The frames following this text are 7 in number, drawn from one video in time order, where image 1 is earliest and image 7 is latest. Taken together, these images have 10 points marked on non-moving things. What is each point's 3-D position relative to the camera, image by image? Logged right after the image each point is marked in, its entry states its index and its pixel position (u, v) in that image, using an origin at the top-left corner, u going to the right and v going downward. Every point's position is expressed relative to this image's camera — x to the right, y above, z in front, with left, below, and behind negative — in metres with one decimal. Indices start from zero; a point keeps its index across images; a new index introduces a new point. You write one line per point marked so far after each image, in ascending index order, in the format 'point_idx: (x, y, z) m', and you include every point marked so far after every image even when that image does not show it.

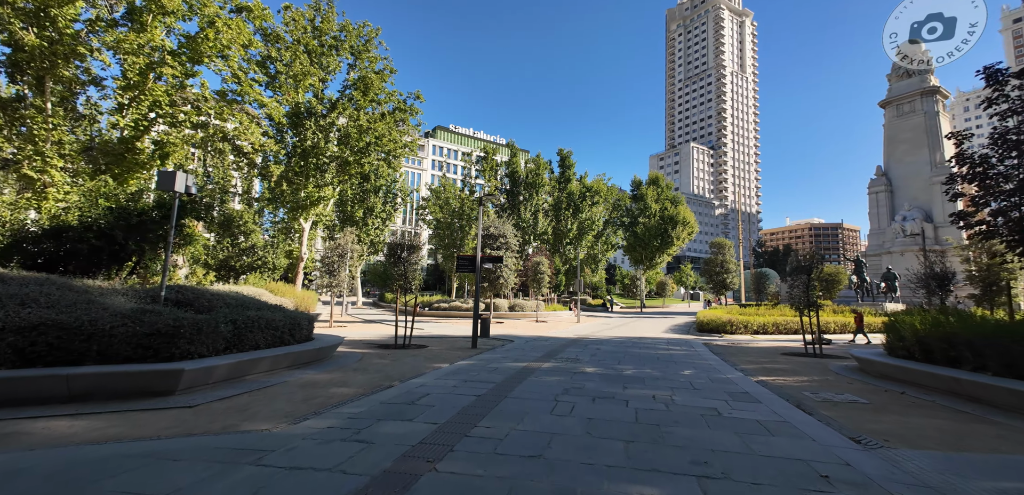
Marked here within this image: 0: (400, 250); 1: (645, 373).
0: (-3.9, -0.1, +13.8) m
1: (+2.4, -2.3, +7.6) m
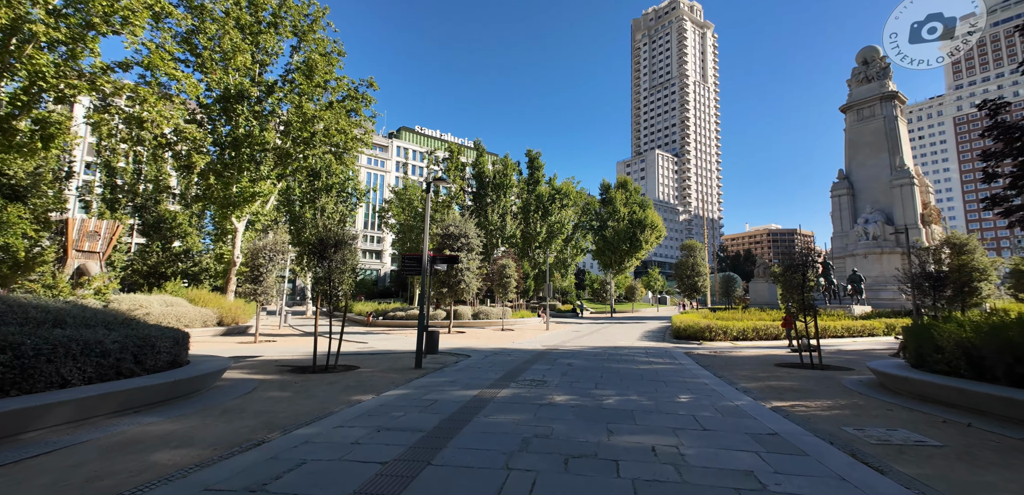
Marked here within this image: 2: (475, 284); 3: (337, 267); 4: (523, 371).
0: (-5.1, 0.0, +11.5) m
1: (+1.7, -2.1, +5.8) m
2: (-1.6, -1.6, +18.4) m
3: (-4.4, -0.5, +10.5) m
4: (+0.2, -2.4, +8.4) m
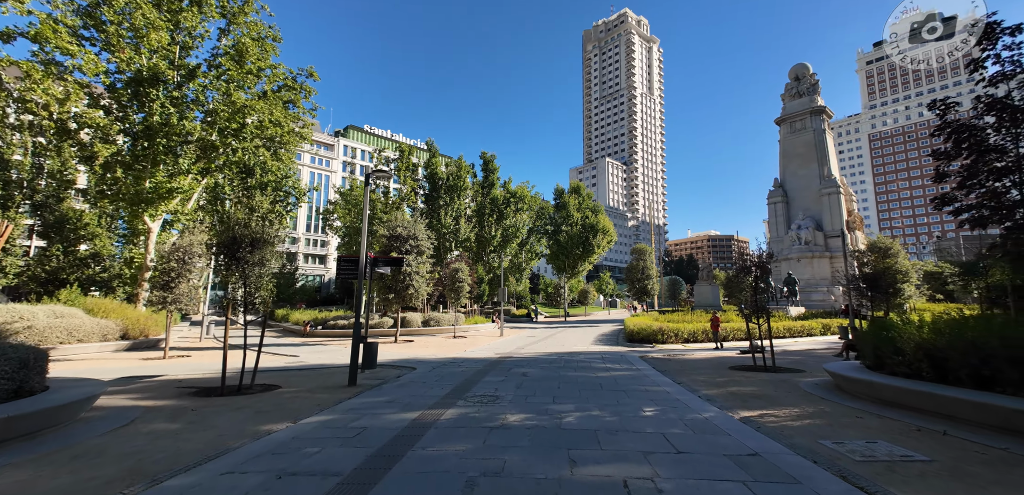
0: (-6.3, -0.1, +10.1) m
1: (+1.0, -2.1, +5.1) m
2: (-3.6, -1.7, +17.3) m
3: (-5.6, -0.5, +9.2) m
4: (-0.7, -2.4, +7.5) m
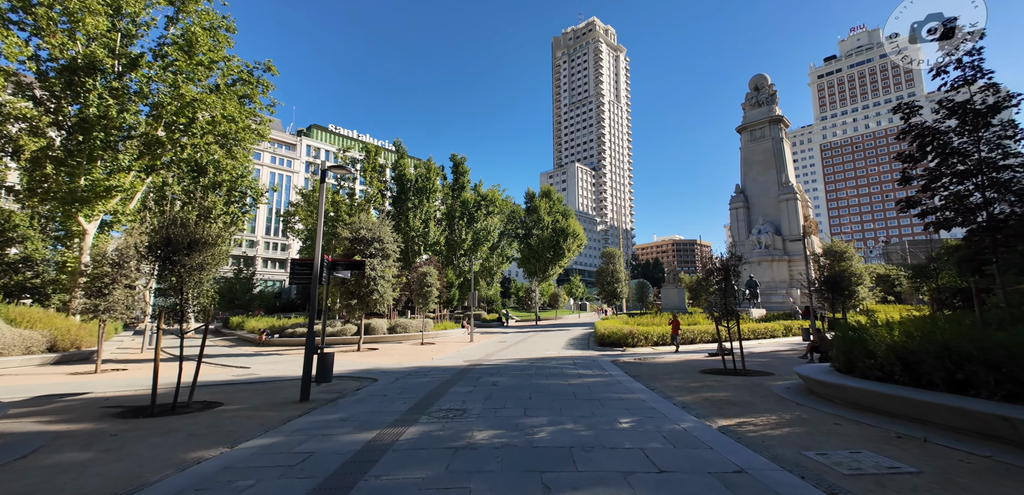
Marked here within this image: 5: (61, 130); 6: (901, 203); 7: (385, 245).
0: (-7.0, -0.1, +9.2) m
1: (+0.6, -2.1, +4.7) m
2: (-4.8, -1.8, +16.5) m
3: (-6.2, -0.6, +8.3) m
4: (-1.2, -2.5, +7.0) m
5: (-17.9, +4.7, +16.6) m
6: (+6.6, +0.8, +7.2) m
7: (-5.0, +0.1, +16.4) m
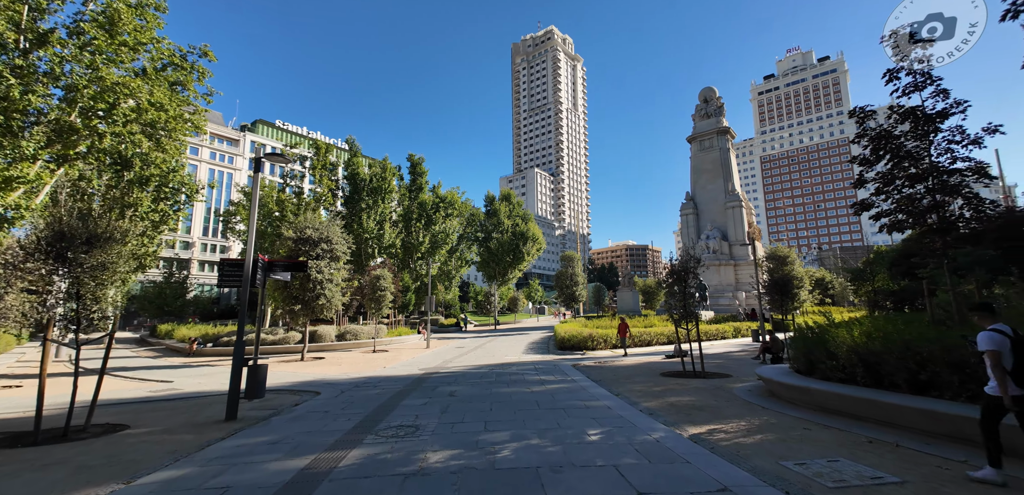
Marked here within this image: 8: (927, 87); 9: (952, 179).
0: (-7.8, -0.1, +8.0) m
1: (+0.2, -2.1, +4.3) m
2: (-6.4, -1.9, +15.5) m
3: (-6.9, -0.5, +7.2) m
4: (-1.9, -2.5, +6.3) m
5: (-19.3, +4.7, +14.3) m
6: (+5.9, +0.7, +7.3) m
7: (-6.5, +0.1, +15.3) m
8: (+6.4, +2.5, +6.4) m
9: (+6.5, +1.0, +6.2) m
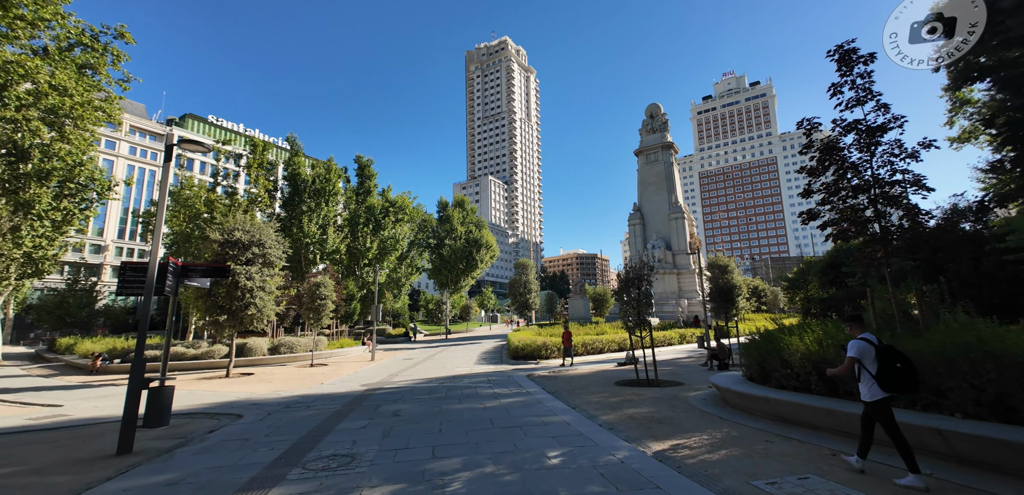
0: (-8.6, -0.1, +6.6) m
1: (-0.2, -2.1, +3.7) m
2: (-8.0, -2.0, +14.1) m
3: (-7.6, -0.5, +5.9) m
4: (-2.5, -2.5, +5.5) m
5: (-20.7, +4.8, +11.6) m
6: (+5.2, +0.6, +7.5) m
7: (-8.2, -0.1, +14.0) m
8: (+5.7, +2.3, +6.7) m
9: (+5.8, +0.9, +6.5) m
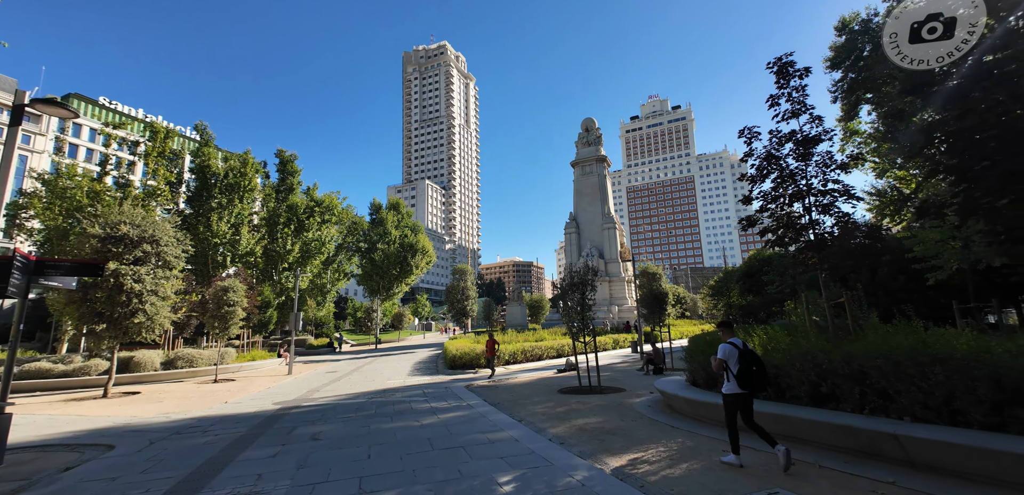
0: (-9.3, +0.1, +4.6) m
1: (-0.6, -2.0, +3.1) m
2: (-9.9, -2.0, +12.1) m
3: (-8.2, -0.3, +4.1) m
4: (-3.2, -2.4, +4.5) m
5: (-21.9, +5.1, +7.8) m
6: (+4.2, +0.5, +7.6) m
7: (-10.0, 0.0, +12.0) m
8: (+4.9, +2.2, +7.0) m
9: (+5.0, +0.8, +6.8) m
